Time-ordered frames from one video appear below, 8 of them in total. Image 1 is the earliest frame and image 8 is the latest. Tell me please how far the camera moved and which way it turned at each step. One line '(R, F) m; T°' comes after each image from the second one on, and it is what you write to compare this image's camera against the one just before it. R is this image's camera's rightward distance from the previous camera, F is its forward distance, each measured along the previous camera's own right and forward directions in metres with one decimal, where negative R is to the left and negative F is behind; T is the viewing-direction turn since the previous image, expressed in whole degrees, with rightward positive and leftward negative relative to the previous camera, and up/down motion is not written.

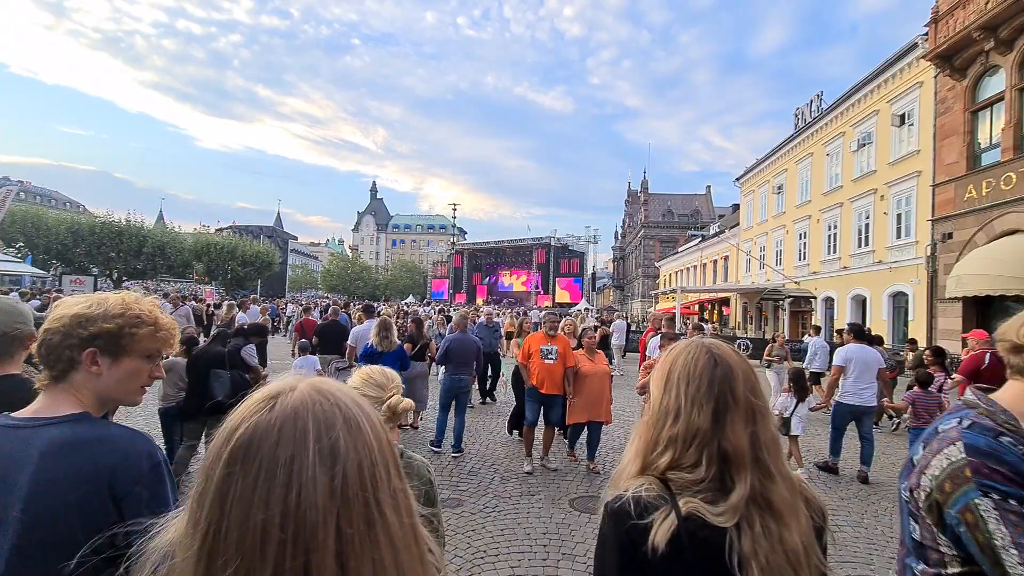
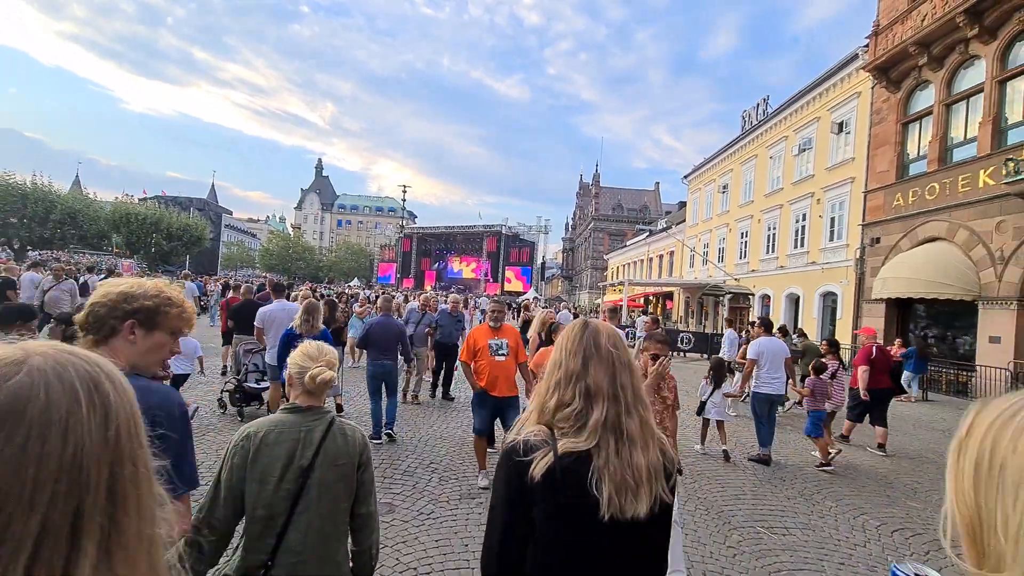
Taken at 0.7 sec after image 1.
(0.0, +0.4) m; +6°
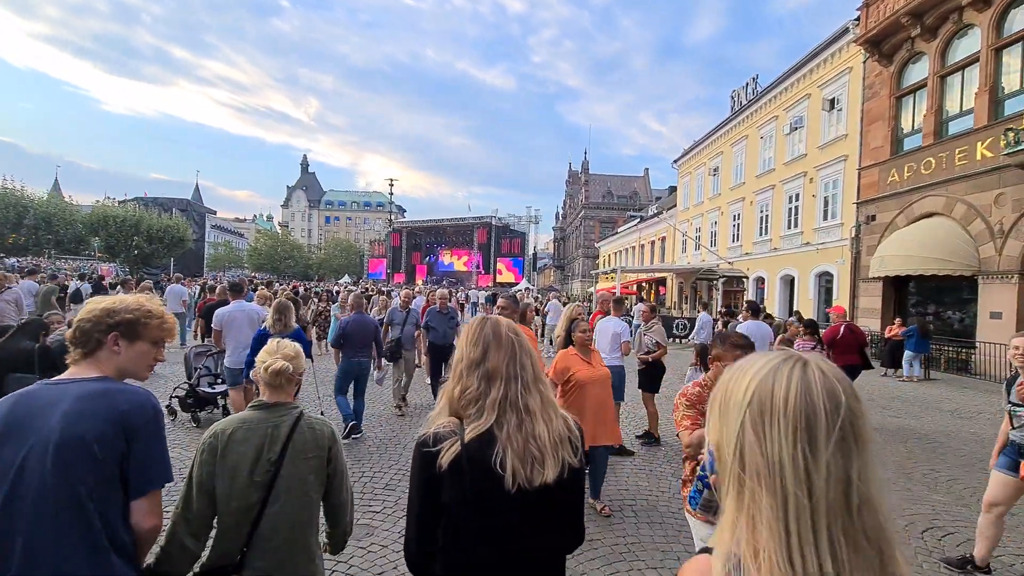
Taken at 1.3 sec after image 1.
(+0.1, +0.4) m; +1°
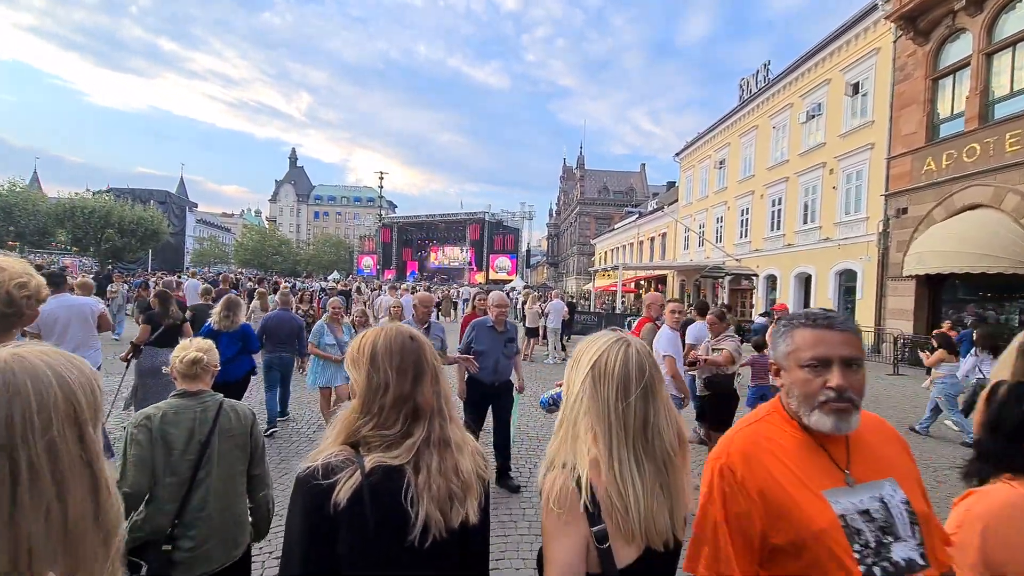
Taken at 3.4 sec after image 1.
(-0.2, +1.5) m; +1°
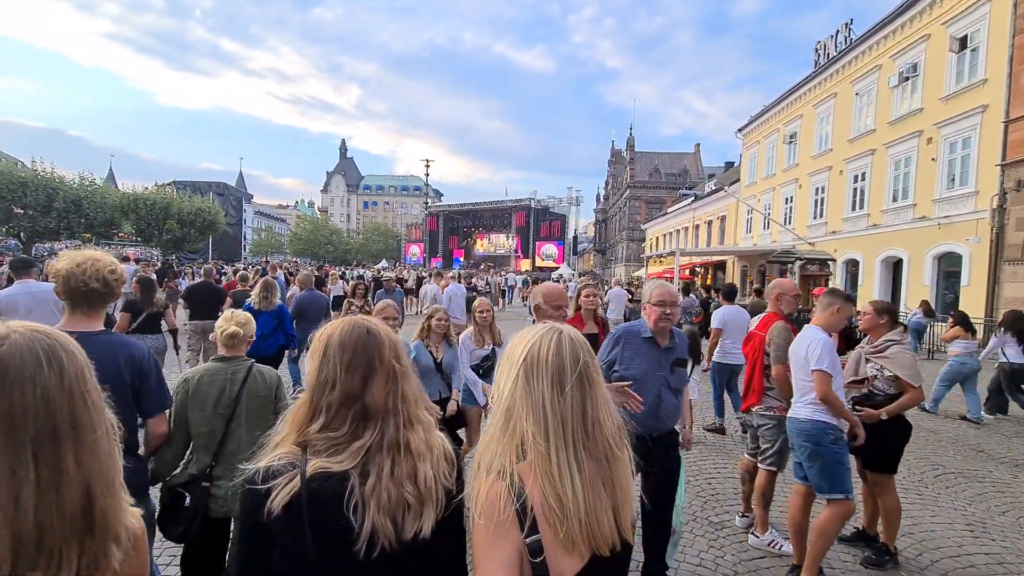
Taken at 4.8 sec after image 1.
(-0.2, +1.0) m; -5°
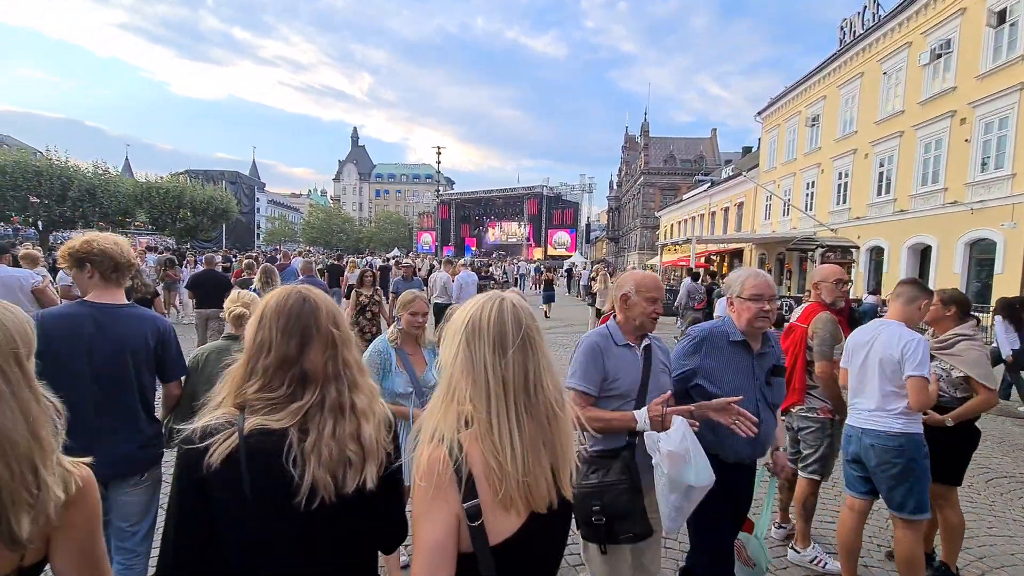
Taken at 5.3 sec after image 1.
(0.0, +0.3) m; -1°
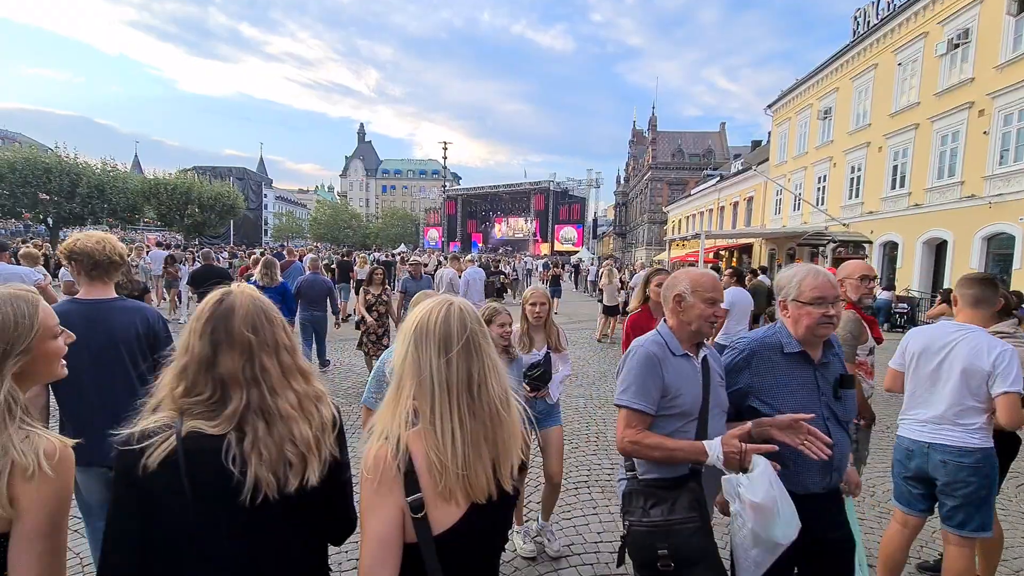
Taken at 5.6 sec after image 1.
(0.0, +0.1) m; -1°
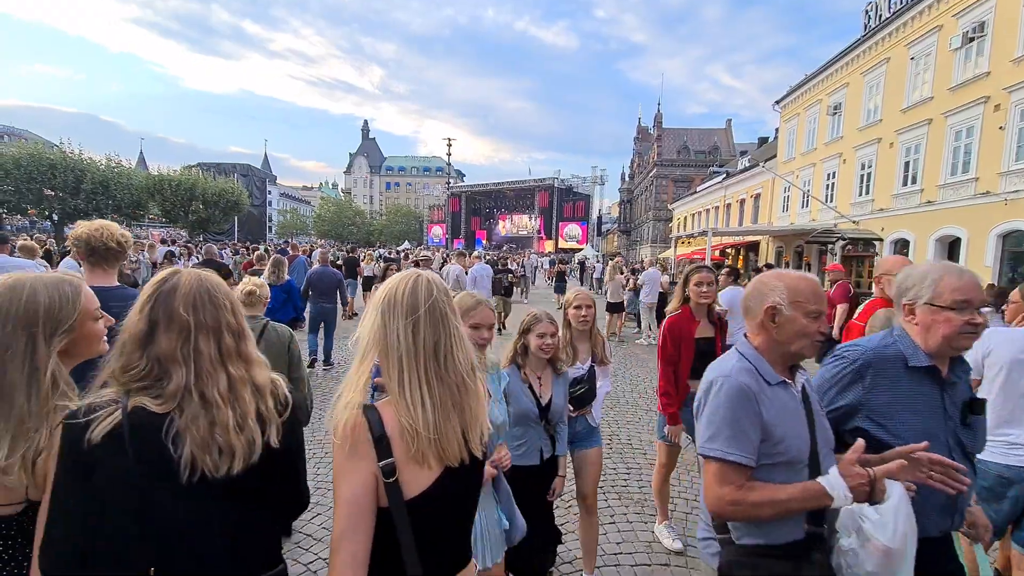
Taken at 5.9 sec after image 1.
(-0.1, +0.2) m; 0°
